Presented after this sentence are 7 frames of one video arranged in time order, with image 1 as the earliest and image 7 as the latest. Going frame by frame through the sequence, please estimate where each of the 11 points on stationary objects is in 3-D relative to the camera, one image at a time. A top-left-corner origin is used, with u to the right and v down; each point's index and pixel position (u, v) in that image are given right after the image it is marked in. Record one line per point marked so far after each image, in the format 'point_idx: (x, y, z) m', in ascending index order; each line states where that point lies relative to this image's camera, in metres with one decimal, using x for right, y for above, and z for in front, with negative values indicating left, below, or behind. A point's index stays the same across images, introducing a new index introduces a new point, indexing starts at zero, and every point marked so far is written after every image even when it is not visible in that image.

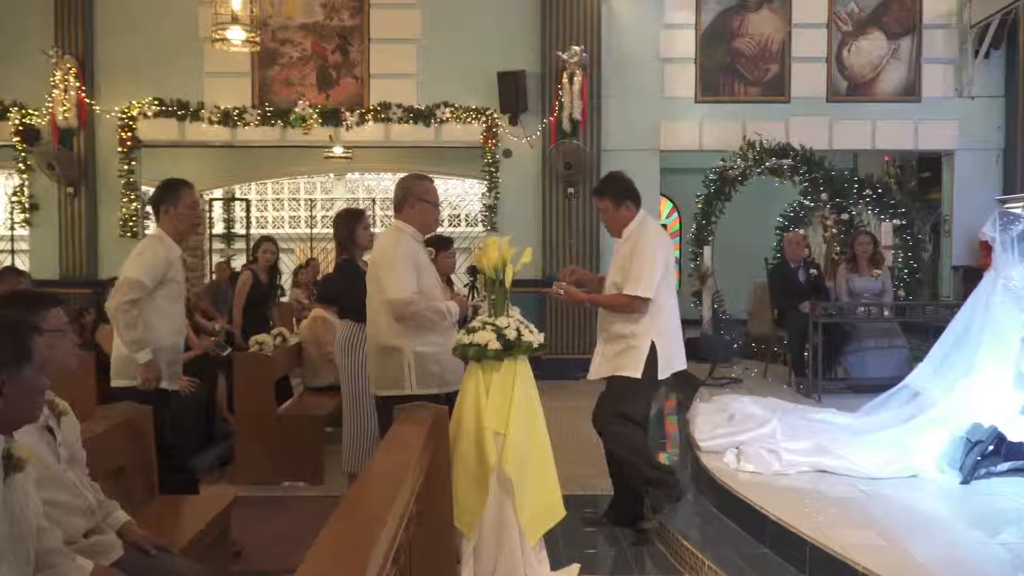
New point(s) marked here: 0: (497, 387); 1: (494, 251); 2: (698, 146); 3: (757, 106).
0: (-0.1, -0.5, +3.7) m
1: (0.0, +0.2, +3.8) m
2: (+2.3, +1.7, +9.9) m
3: (+3.0, +2.2, +10.0) m
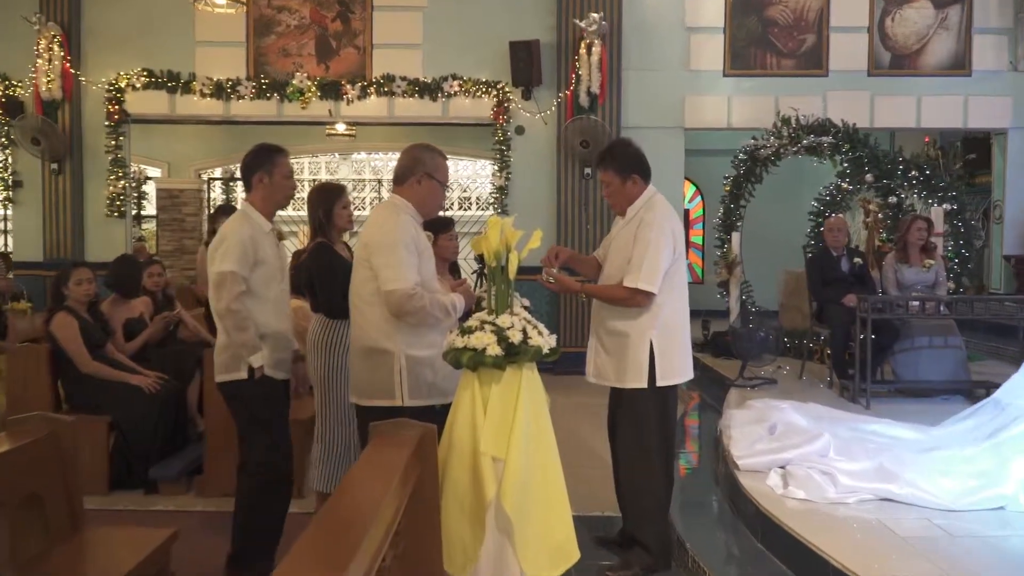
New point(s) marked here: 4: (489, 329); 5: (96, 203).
0: (-0.1, -0.4, +3.0) m
1: (0.0, +0.2, +3.1) m
2: (+2.4, +1.8, +9.2) m
3: (+3.1, +2.3, +9.2) m
4: (-0.1, -0.1, +3.0) m
5: (-4.8, +1.0, +9.4) m
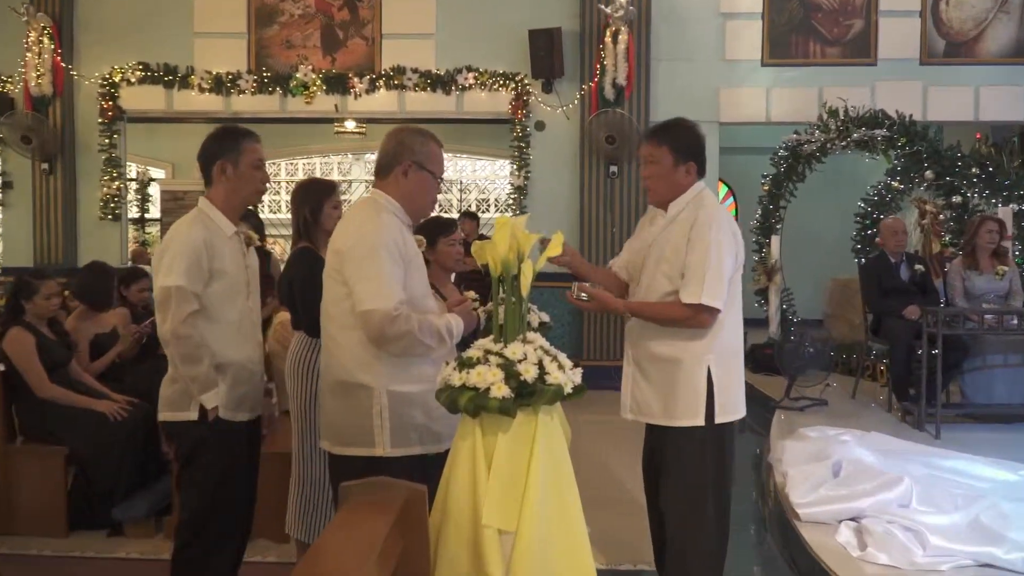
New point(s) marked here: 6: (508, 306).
0: (0.0, -0.5, +2.3) m
1: (0.0, +0.2, +2.4) m
2: (+2.6, +1.7, +8.4) m
3: (+3.3, +2.2, +8.5) m
4: (-0.1, -0.2, +2.3) m
5: (-4.5, +0.9, +8.9) m
6: (0.0, -0.1, +2.4) m
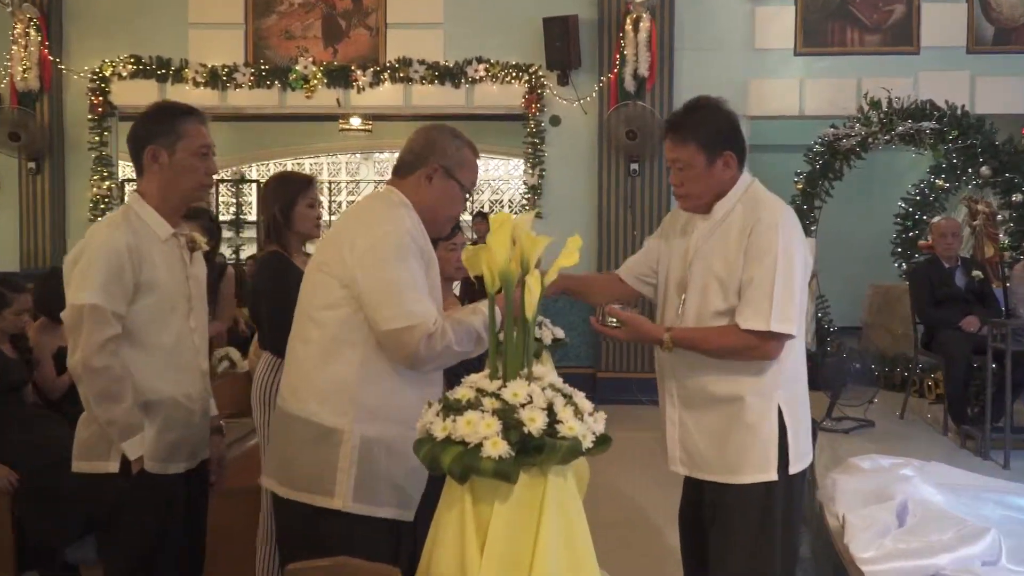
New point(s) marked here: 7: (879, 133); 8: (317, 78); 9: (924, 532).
0: (0.0, -0.5, +1.7) m
1: (0.0, +0.1, +1.8) m
2: (+2.7, +1.7, +7.8) m
3: (+3.4, +2.2, +7.8) m
4: (0.0, -0.2, +1.7) m
5: (-4.4, +0.8, +8.4) m
6: (0.0, -0.1, +1.8) m
7: (+3.1, +1.3, +6.9) m
8: (-1.9, +2.0, +8.0) m
9: (+1.6, -0.9, +3.2) m
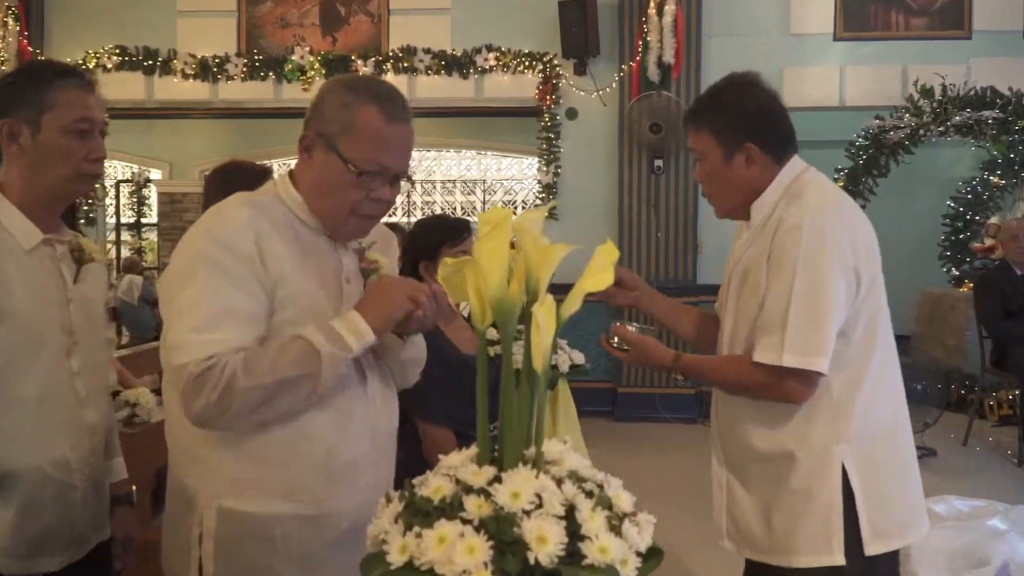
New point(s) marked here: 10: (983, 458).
0: (0.0, -0.6, +1.1) m
1: (0.0, +0.1, +1.2) m
2: (+2.8, +1.6, +7.2) m
3: (+3.5, +2.1, +7.2) m
4: (-0.1, -0.3, +1.1) m
5: (-4.3, +0.8, +7.9) m
6: (0.0, -0.2, +1.2) m
7: (+3.1, +1.2, +6.2) m
8: (-1.8, +2.0, +7.4) m
9: (+1.6, -1.0, +2.5) m
10: (+2.8, -1.0, +5.0) m
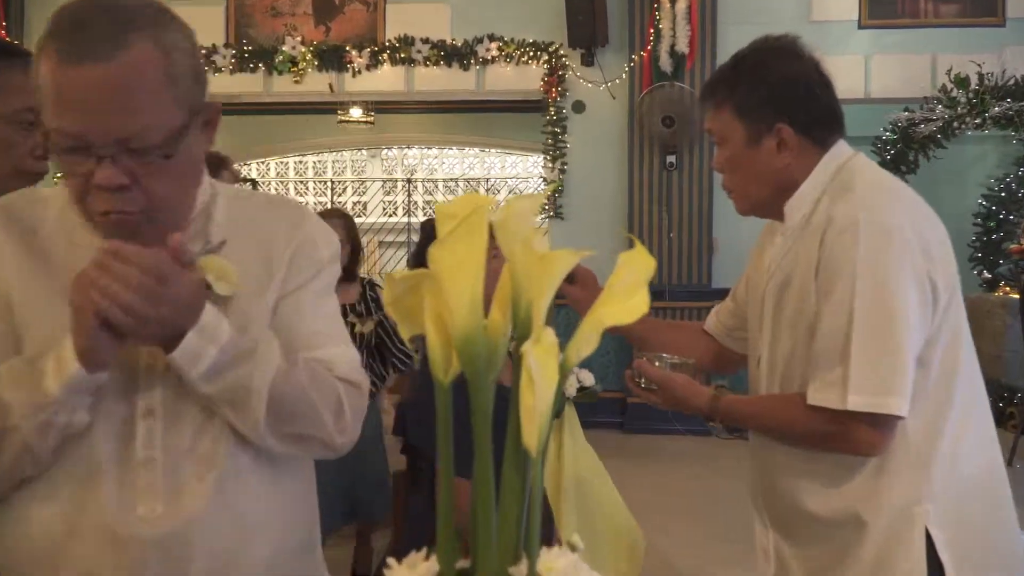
0: (0.0, -0.6, +0.7) m
1: (0.0, 0.0, +0.8) m
2: (+2.9, +1.6, +6.7) m
3: (+3.6, +2.1, +6.7) m
4: (-0.1, -0.3, +0.7) m
5: (-4.3, +0.7, +7.5) m
6: (0.0, -0.2, +0.8) m
7: (+3.2, +1.2, +5.7) m
8: (-1.7, +1.9, +7.0) m
9: (+1.6, -1.0, +2.1) m
10: (+2.8, -1.0, +4.5) m
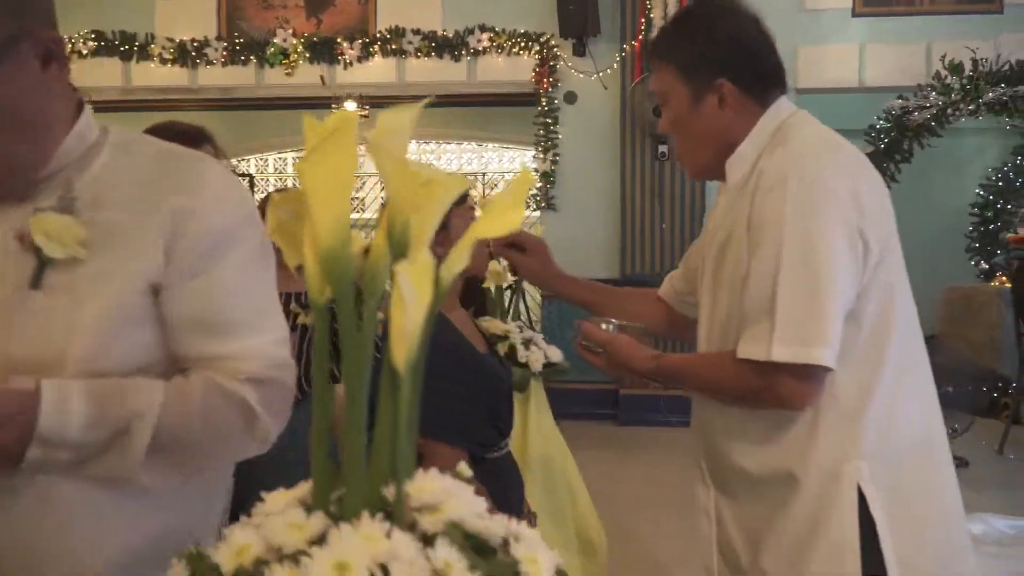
0: (-0.2, -0.5, +0.7) m
1: (-0.1, +0.1, +0.8) m
2: (+2.8, +1.7, +6.7) m
3: (+3.5, +2.2, +6.7) m
4: (-0.2, -0.2, +0.7) m
5: (-4.3, +0.8, +7.5) m
6: (-0.1, -0.1, +0.8) m
7: (+3.1, +1.3, +5.7) m
8: (-1.8, +2.0, +7.0) m
9: (+1.5, -0.9, +2.0) m
10: (+2.7, -0.9, +4.5) m
